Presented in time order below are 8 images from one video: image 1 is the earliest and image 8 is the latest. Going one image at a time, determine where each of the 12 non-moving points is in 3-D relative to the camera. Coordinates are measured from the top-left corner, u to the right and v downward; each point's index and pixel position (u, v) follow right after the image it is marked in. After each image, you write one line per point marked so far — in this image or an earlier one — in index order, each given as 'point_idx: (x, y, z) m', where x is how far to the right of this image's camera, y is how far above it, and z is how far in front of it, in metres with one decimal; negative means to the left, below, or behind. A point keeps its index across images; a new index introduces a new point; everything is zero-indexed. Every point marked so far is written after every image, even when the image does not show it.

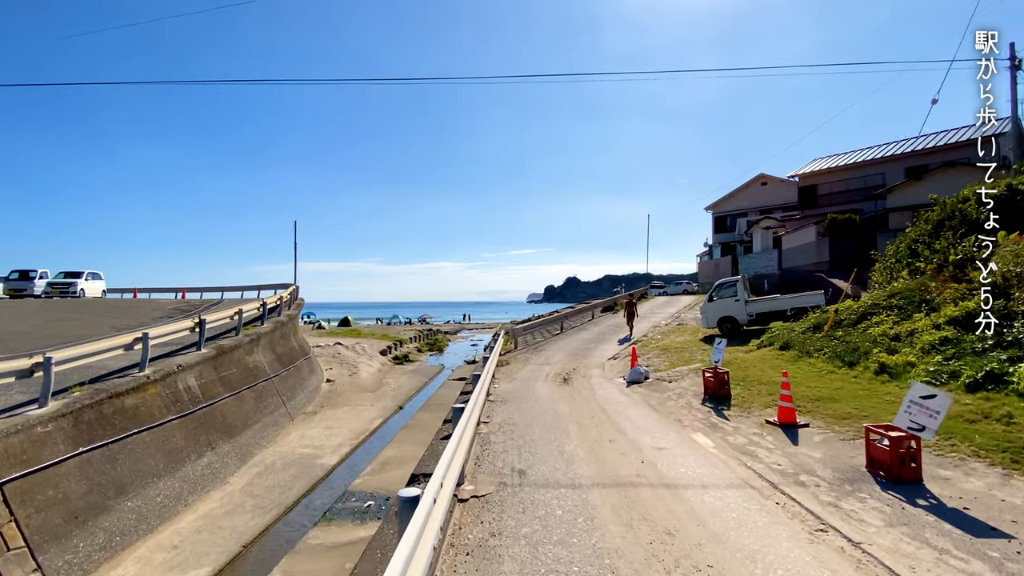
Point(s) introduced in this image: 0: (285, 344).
0: (-7.3, -1.8, +17.4) m
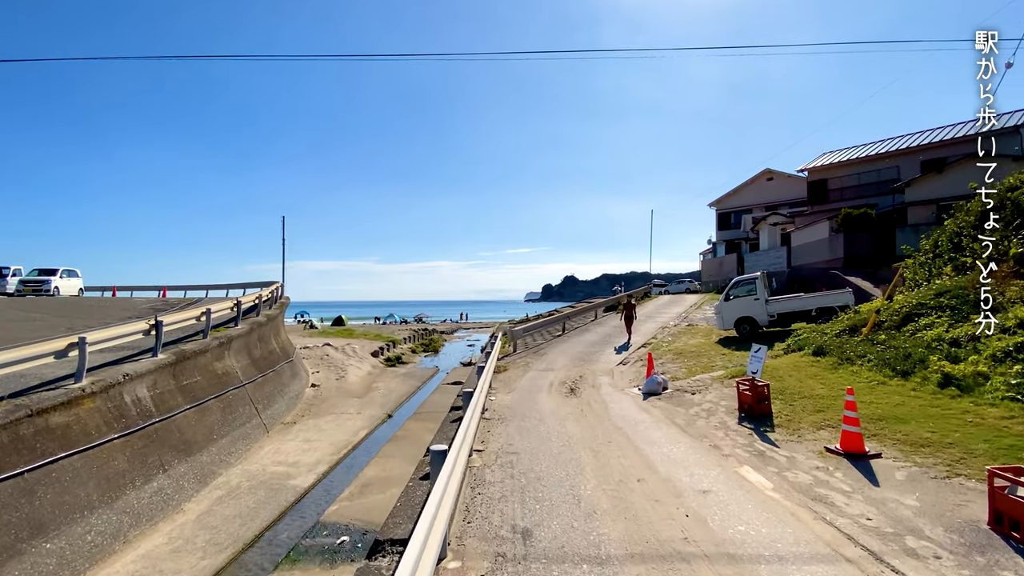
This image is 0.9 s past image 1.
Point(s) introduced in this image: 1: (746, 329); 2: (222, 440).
0: (-7.3, -1.8, +15.9) m
1: (+6.3, -1.1, +14.5) m
2: (-5.9, -3.1, +11.0) m
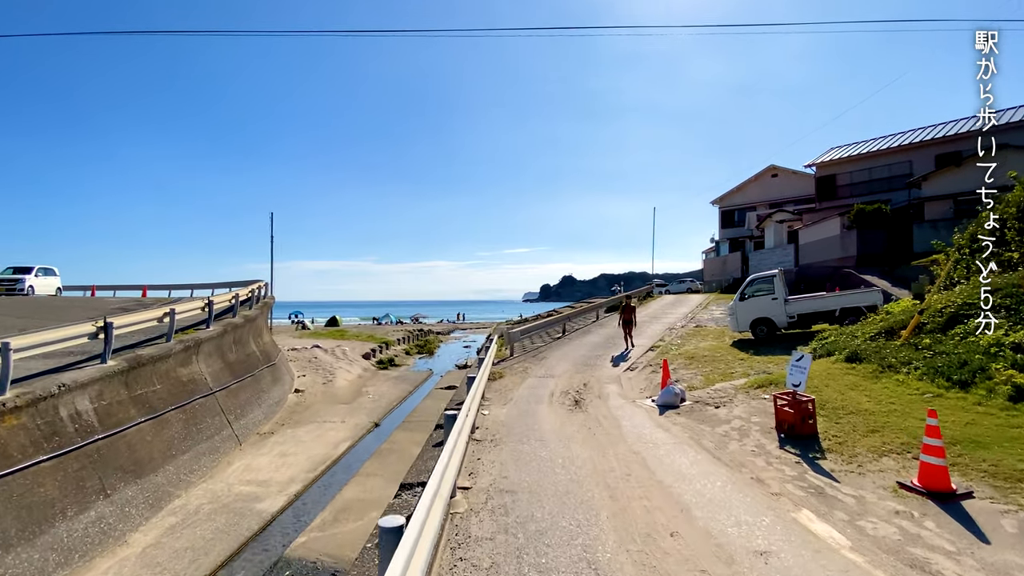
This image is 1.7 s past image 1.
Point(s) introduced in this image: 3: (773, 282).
0: (-7.4, -1.7, +14.8) m
1: (+6.2, -1.1, +13.4) m
2: (-6.0, -3.1, +9.8) m
3: (+6.4, +0.1, +13.4) m
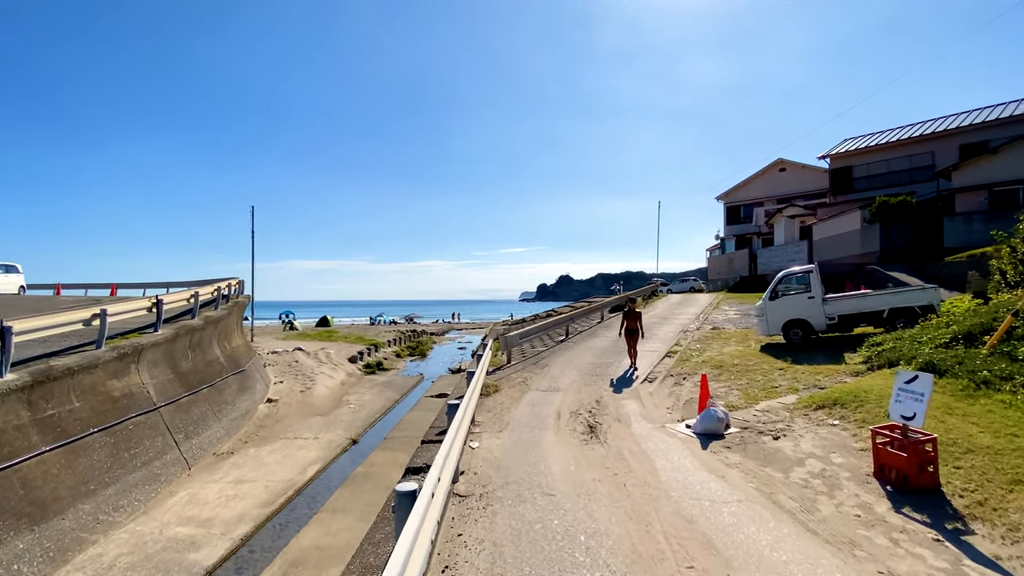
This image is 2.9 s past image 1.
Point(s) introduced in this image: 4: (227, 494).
0: (-7.5, -1.7, +12.9) m
1: (+6.2, -1.0, +11.6) m
2: (-6.0, -3.0, +8.0) m
3: (+6.4, +0.2, +11.7) m
4: (-4.9, -3.5, +9.3) m
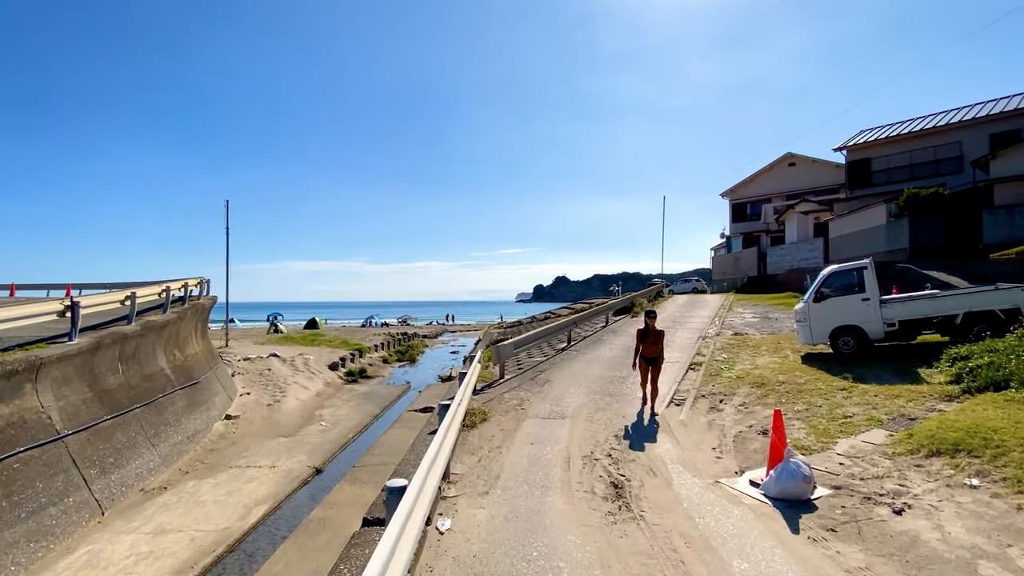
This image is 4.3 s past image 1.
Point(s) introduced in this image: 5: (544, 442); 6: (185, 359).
0: (-7.6, -1.7, +10.9) m
1: (+6.0, -1.0, +9.7) m
2: (-6.1, -3.0, +6.0) m
3: (+6.3, +0.2, +9.7) m
4: (-5.0, -3.5, +7.2) m
5: (+0.4, -1.7, +6.1) m
6: (-8.3, -1.8, +13.7) m
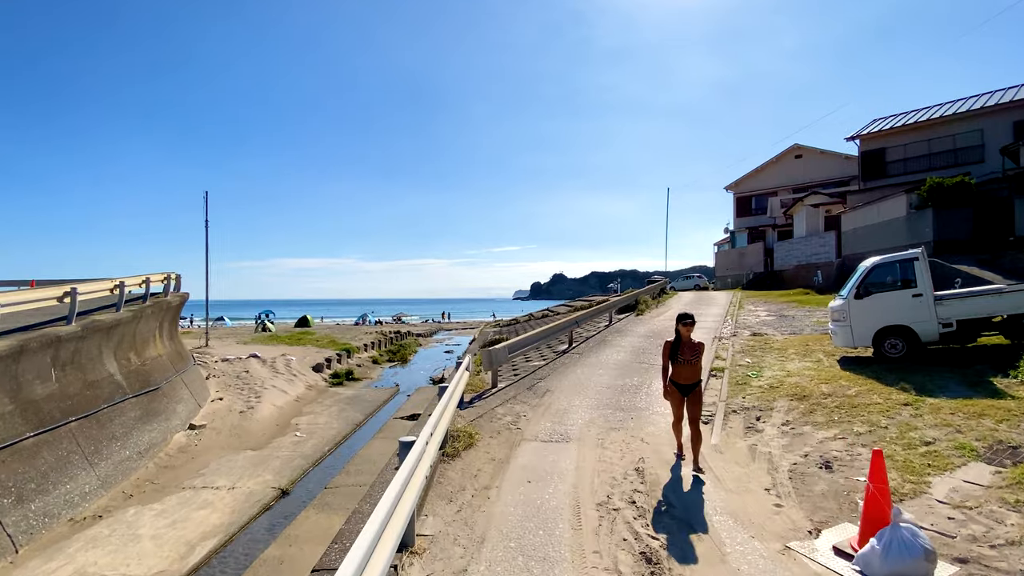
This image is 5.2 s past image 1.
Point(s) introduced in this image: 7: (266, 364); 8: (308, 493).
0: (-7.7, -1.6, +9.5) m
1: (+6.0, -0.9, +8.4) m
2: (-6.2, -2.9, +4.6) m
3: (+6.2, +0.3, +8.4) m
4: (-5.1, -3.5, +5.9) m
5: (+0.3, -1.7, +4.7) m
6: (-8.4, -1.7, +12.3) m
7: (-9.0, -2.8, +19.8) m
8: (-3.5, -3.5, +9.4) m
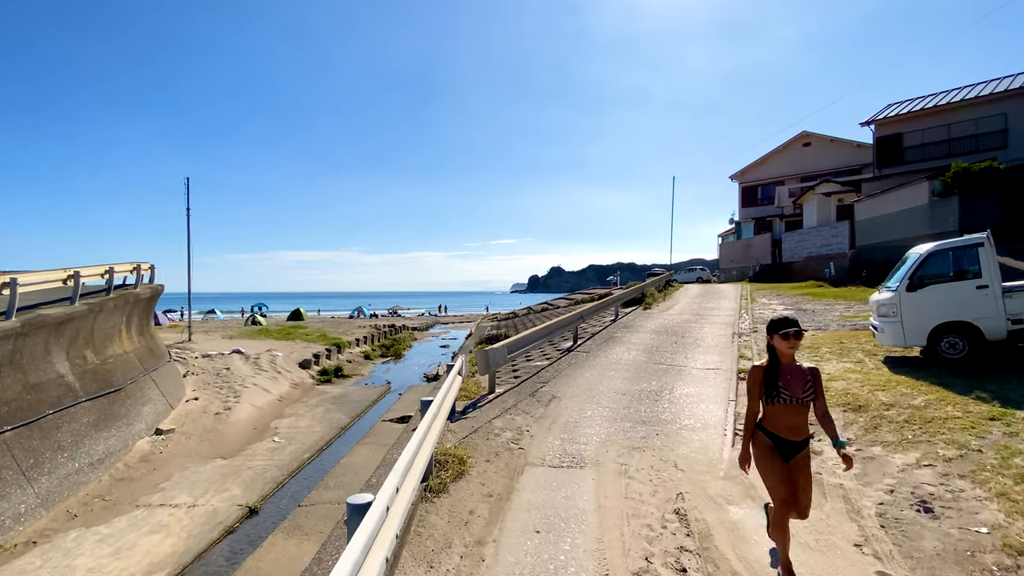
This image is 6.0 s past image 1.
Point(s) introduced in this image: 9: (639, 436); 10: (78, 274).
0: (-7.7, -1.4, +8.3) m
1: (+6.0, -0.8, +7.2) m
2: (-6.2, -2.8, +3.5) m
3: (+6.2, +0.4, +7.2) m
4: (-5.1, -3.3, +4.7) m
5: (+0.3, -1.6, +3.6) m
6: (-8.4, -1.5, +11.1) m
7: (-9.1, -2.5, +18.7) m
8: (-3.6, -3.4, +8.2) m
9: (+1.3, -1.5, +5.5) m
10: (-8.5, +0.3, +10.7) m
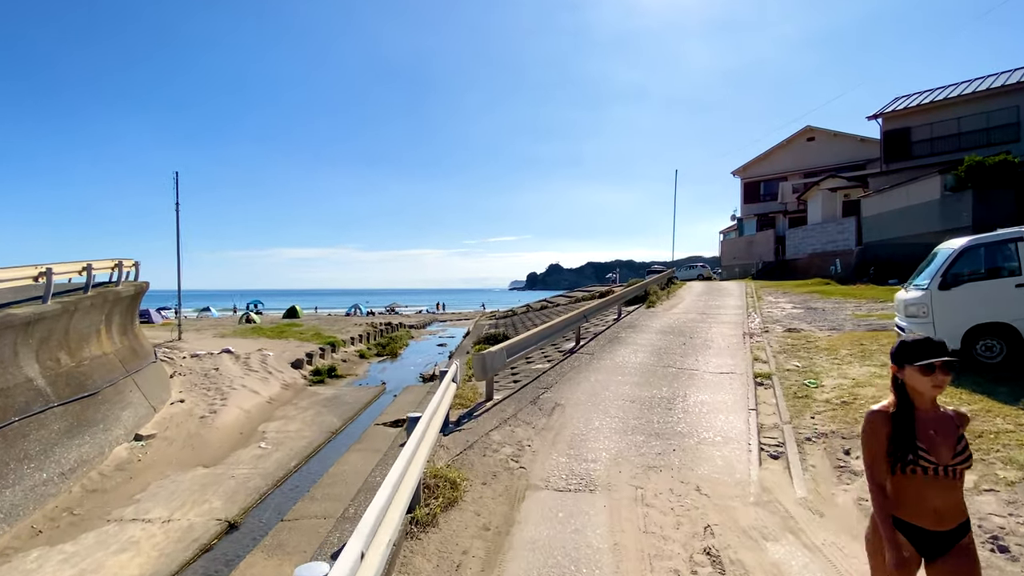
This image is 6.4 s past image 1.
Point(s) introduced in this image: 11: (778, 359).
0: (-7.7, -1.4, +7.7) m
1: (+6.0, -0.8, +6.7) m
2: (-6.2, -2.8, +2.9) m
3: (+6.2, +0.5, +6.7) m
4: (-5.1, -3.3, +4.1) m
5: (+0.3, -1.6, +3.0) m
6: (-8.4, -1.5, +10.5) m
7: (-9.1, -2.4, +18.1) m
8: (-3.6, -3.4, +7.6) m
9: (+1.3, -1.5, +4.9) m
10: (-8.6, +0.3, +10.1) m
11: (+4.2, -1.1, +8.6) m
